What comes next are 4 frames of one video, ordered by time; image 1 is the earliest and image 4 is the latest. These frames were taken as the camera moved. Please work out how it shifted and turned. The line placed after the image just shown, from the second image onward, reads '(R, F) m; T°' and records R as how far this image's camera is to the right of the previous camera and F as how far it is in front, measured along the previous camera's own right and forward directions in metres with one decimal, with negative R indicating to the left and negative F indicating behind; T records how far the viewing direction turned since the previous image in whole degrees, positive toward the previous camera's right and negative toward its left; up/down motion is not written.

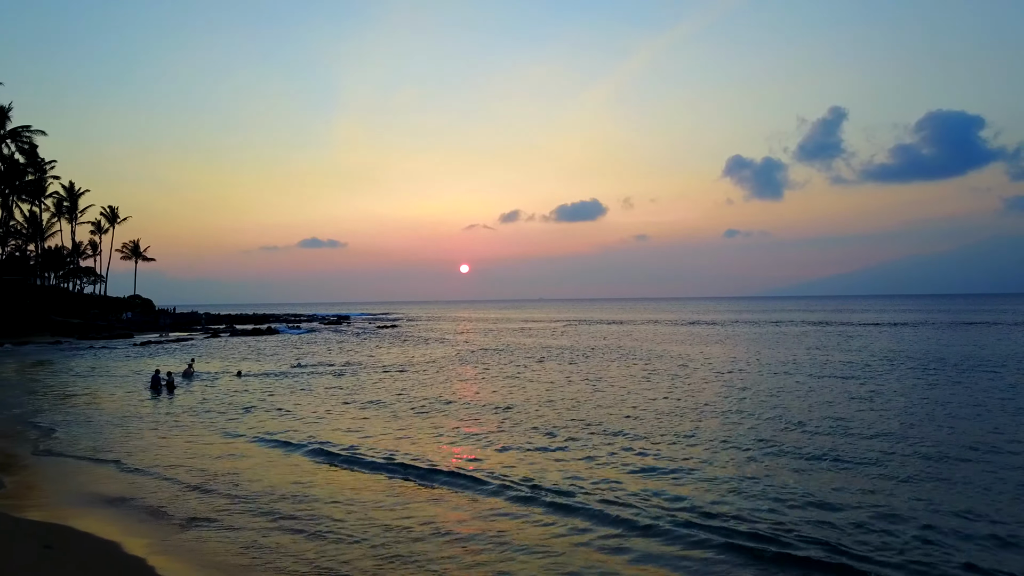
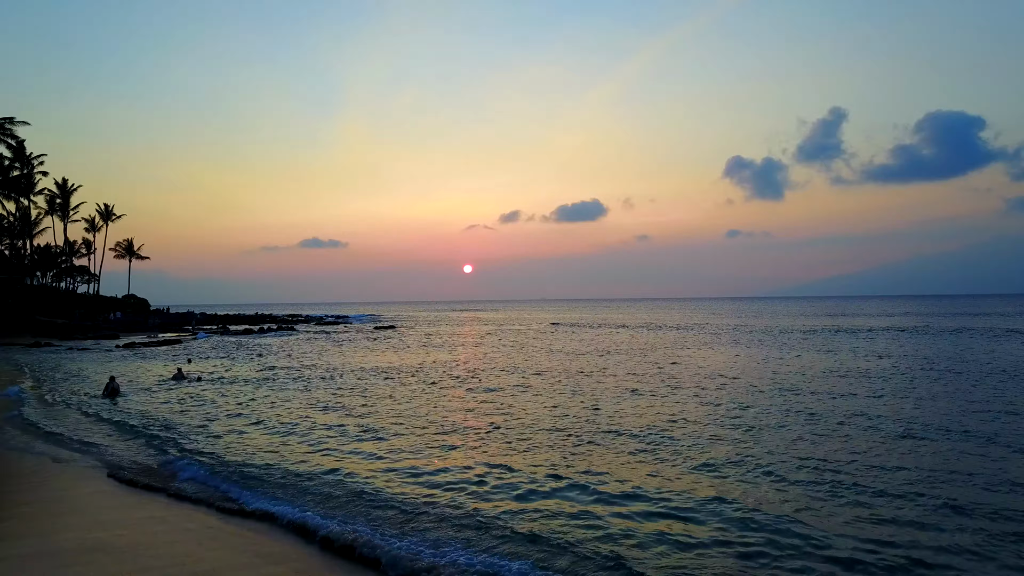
(-0.1, +1.2) m; 0°
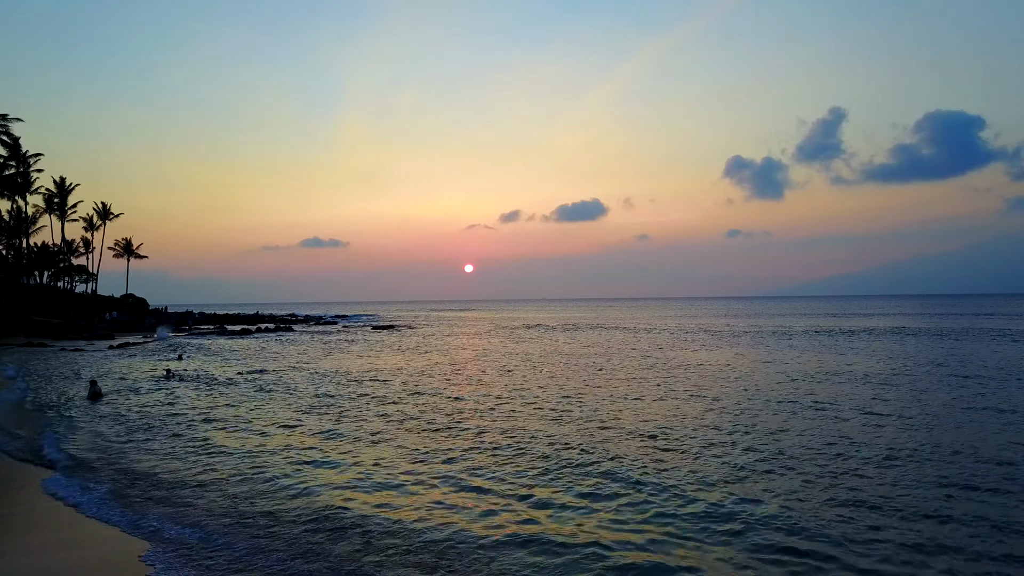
(0.0, +0.4) m; 0°
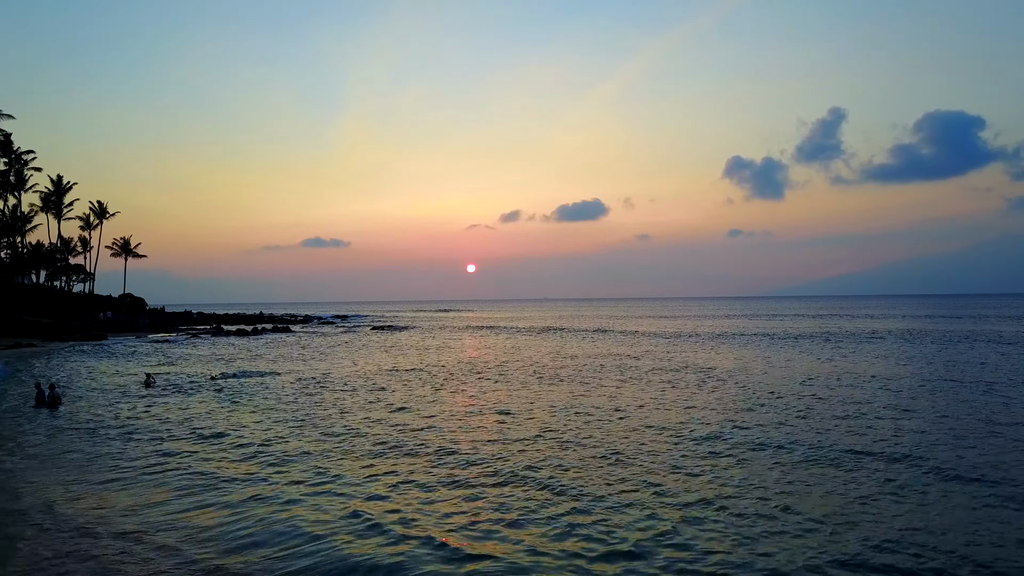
(-0.3, +0.9) m; 0°
